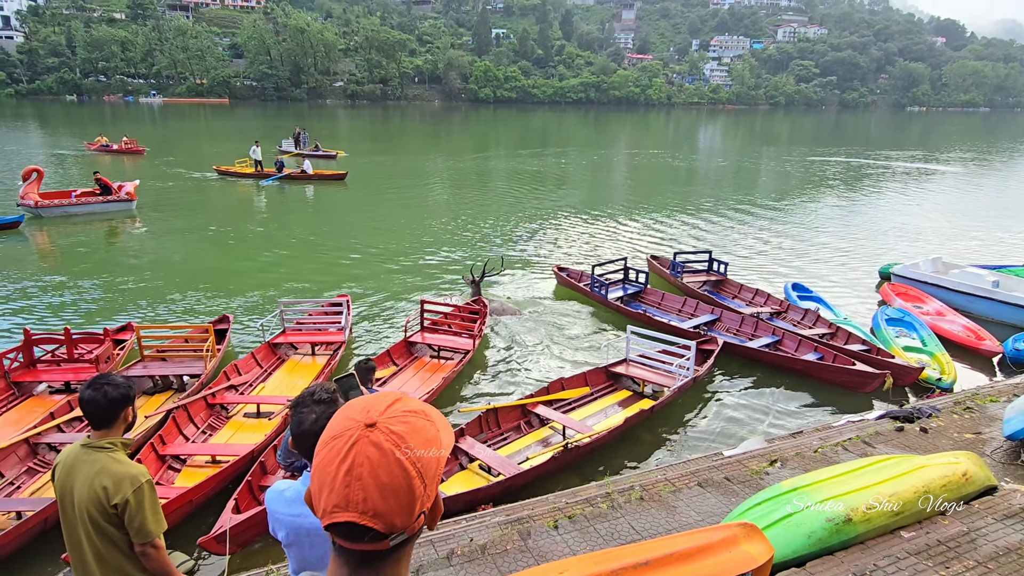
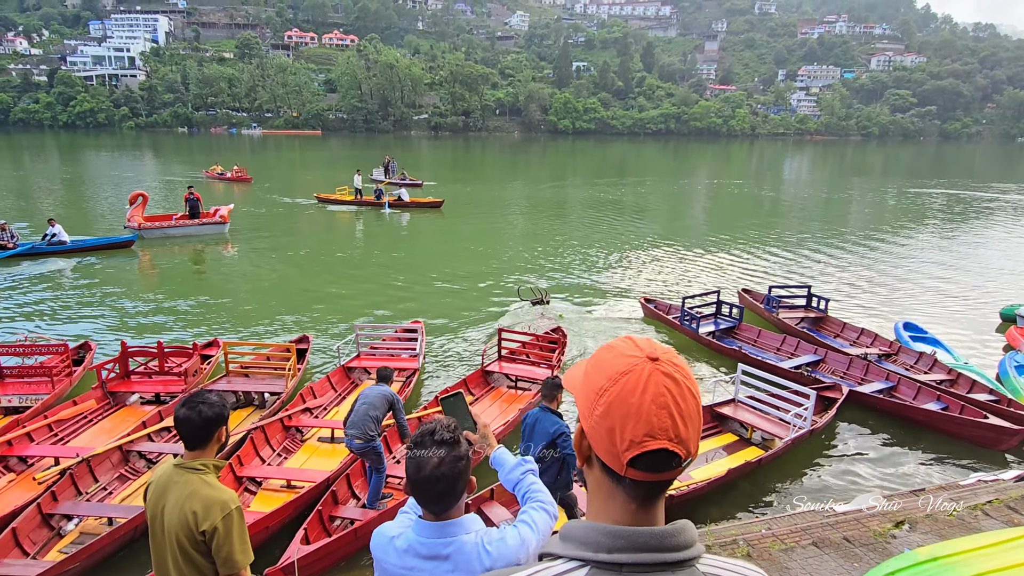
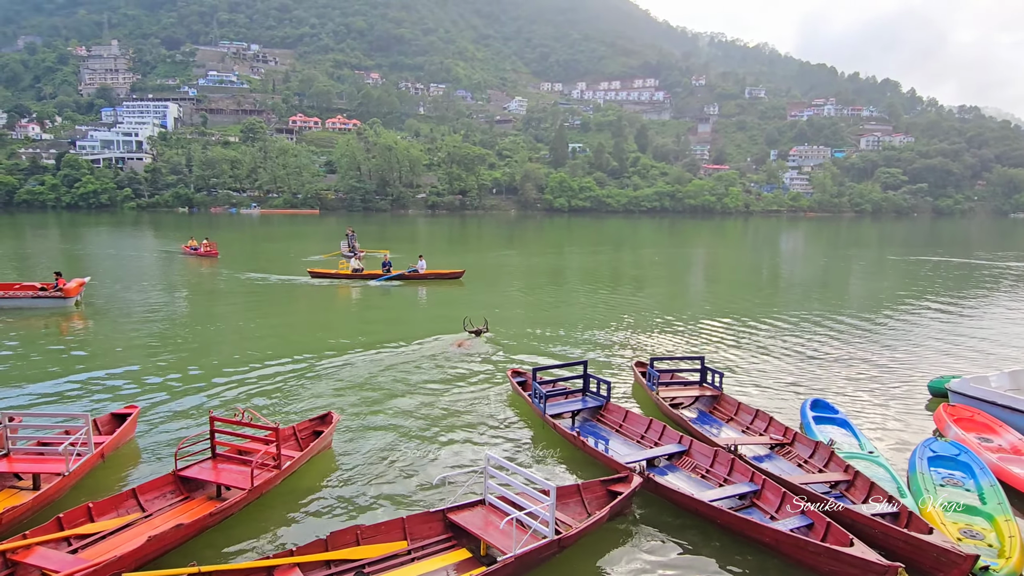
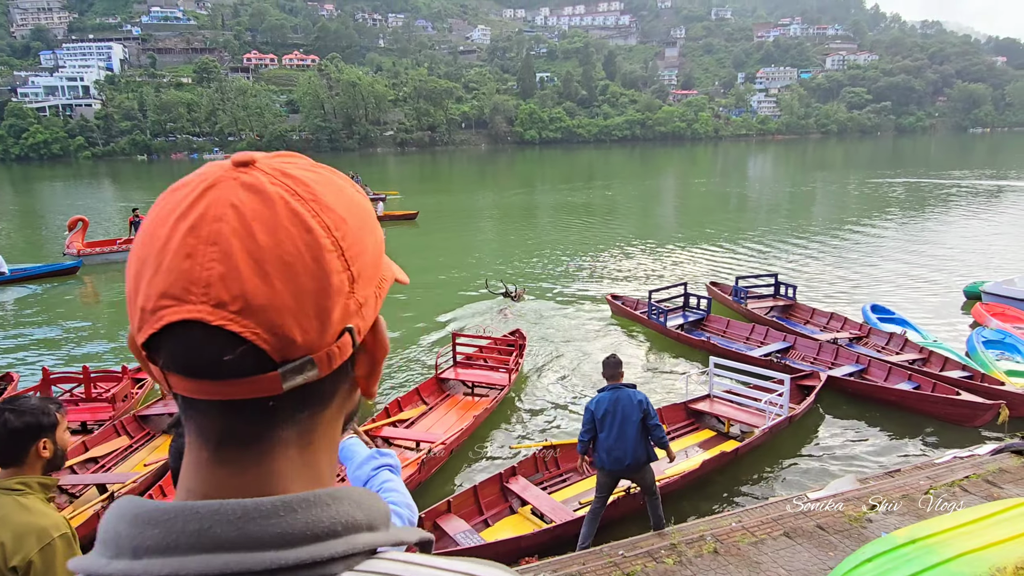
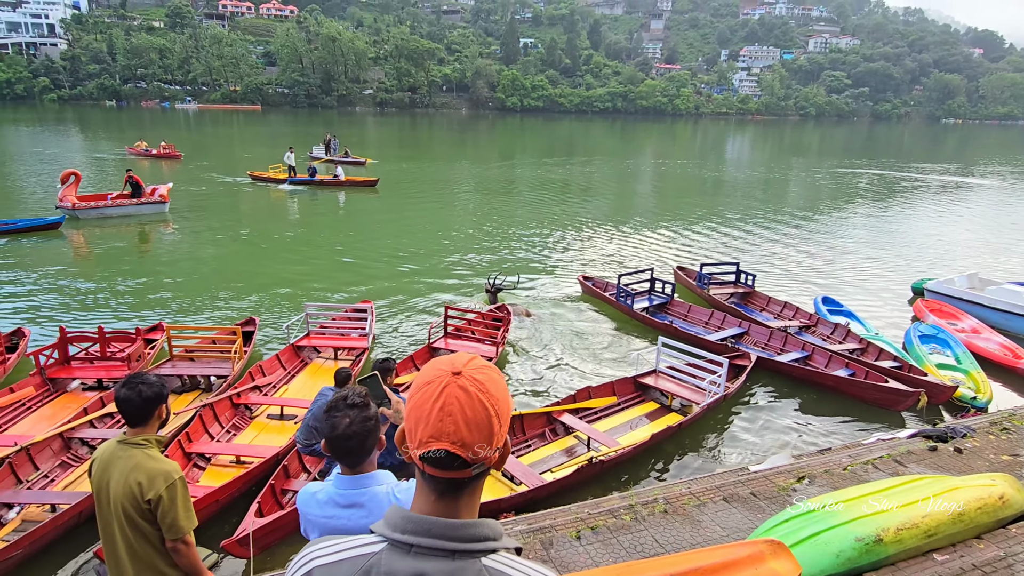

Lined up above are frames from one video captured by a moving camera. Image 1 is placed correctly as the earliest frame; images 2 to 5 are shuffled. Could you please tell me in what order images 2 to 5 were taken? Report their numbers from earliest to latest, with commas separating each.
5, 2, 4, 3
